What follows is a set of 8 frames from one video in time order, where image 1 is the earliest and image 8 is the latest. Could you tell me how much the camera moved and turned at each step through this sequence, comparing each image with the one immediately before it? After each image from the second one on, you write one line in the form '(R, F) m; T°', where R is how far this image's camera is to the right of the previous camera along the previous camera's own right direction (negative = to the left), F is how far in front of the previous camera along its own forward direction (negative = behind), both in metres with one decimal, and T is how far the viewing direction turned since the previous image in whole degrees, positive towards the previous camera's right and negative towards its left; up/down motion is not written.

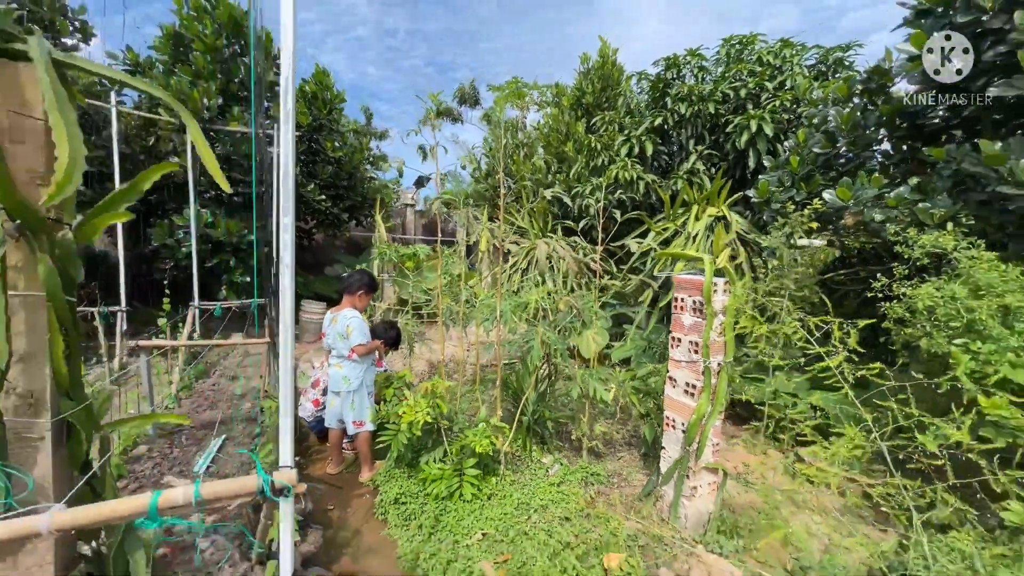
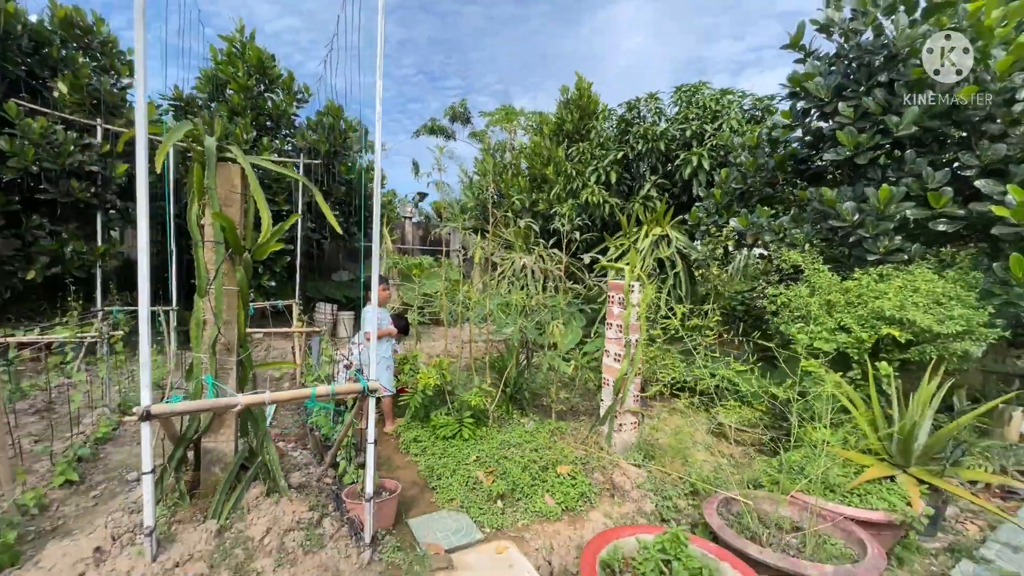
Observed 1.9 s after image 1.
(0.0, -0.9) m; +1°
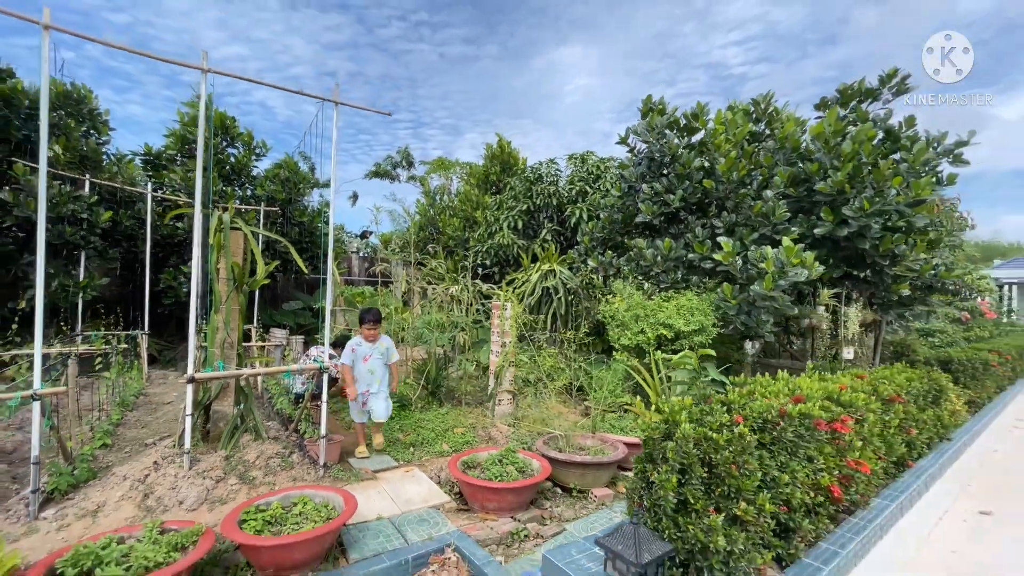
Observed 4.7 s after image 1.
(+0.4, -1.4) m; +6°
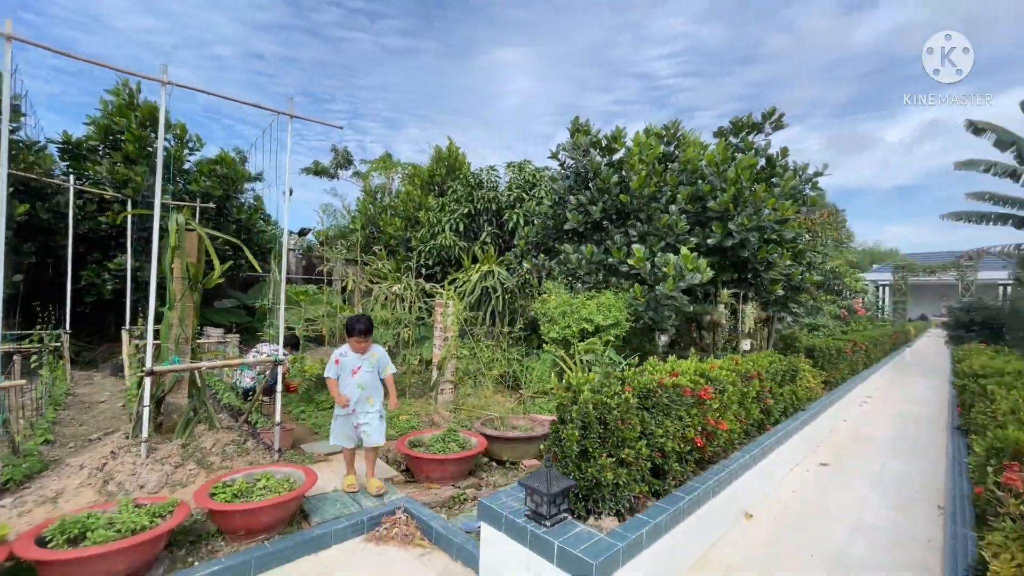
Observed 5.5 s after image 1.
(0.0, -0.5) m; +8°
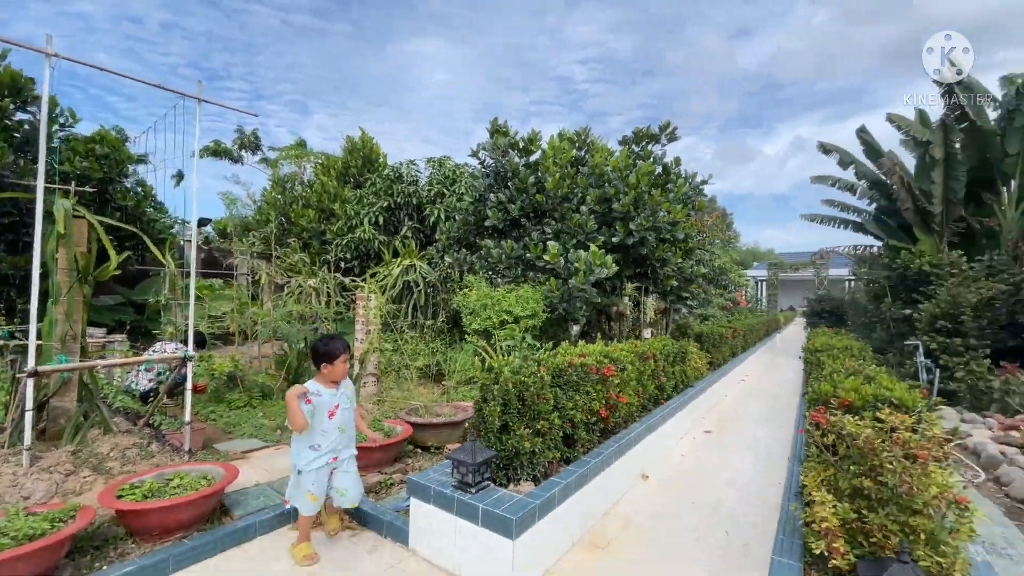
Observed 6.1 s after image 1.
(0.0, -0.2) m; +10°
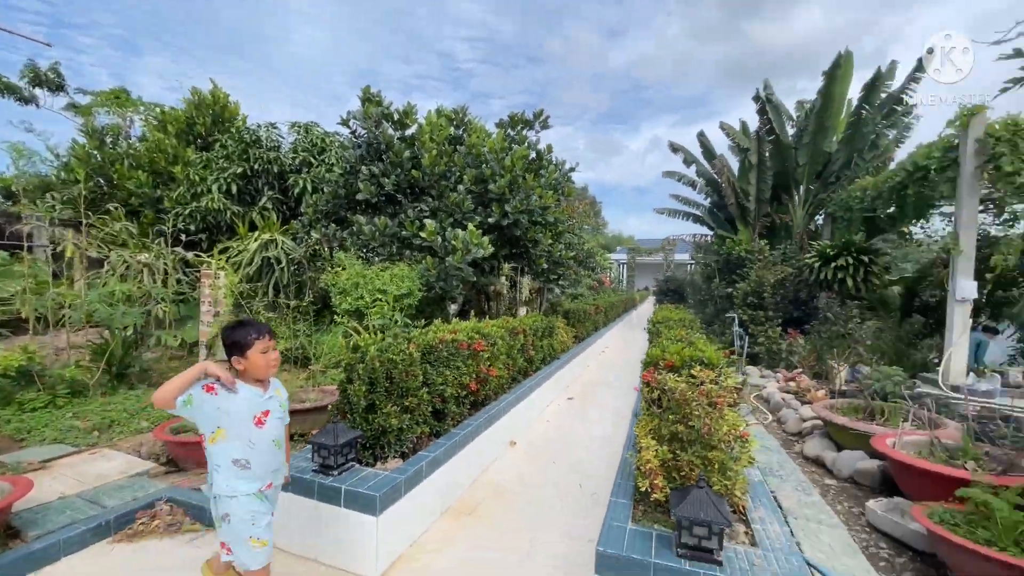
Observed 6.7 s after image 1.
(+0.1, 0.0) m; +15°
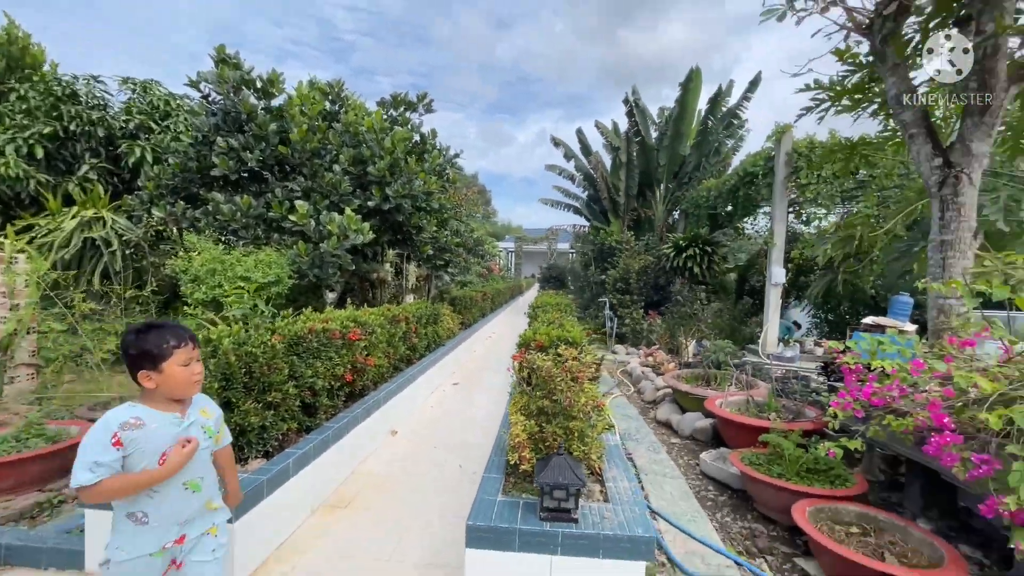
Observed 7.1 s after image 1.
(+0.1, 0.0) m; +14°
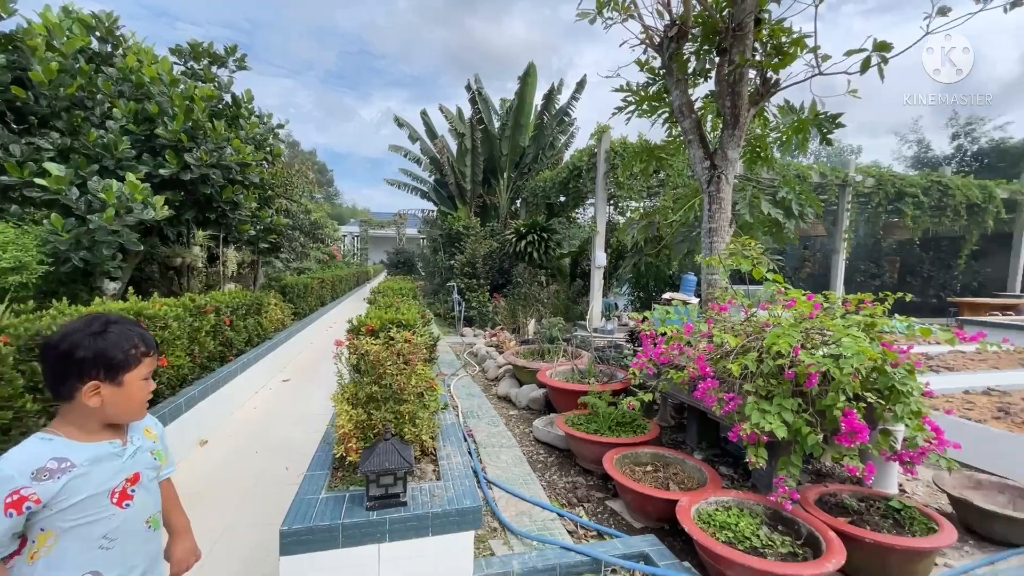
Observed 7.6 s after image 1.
(+0.1, 0.0) m; +19°
